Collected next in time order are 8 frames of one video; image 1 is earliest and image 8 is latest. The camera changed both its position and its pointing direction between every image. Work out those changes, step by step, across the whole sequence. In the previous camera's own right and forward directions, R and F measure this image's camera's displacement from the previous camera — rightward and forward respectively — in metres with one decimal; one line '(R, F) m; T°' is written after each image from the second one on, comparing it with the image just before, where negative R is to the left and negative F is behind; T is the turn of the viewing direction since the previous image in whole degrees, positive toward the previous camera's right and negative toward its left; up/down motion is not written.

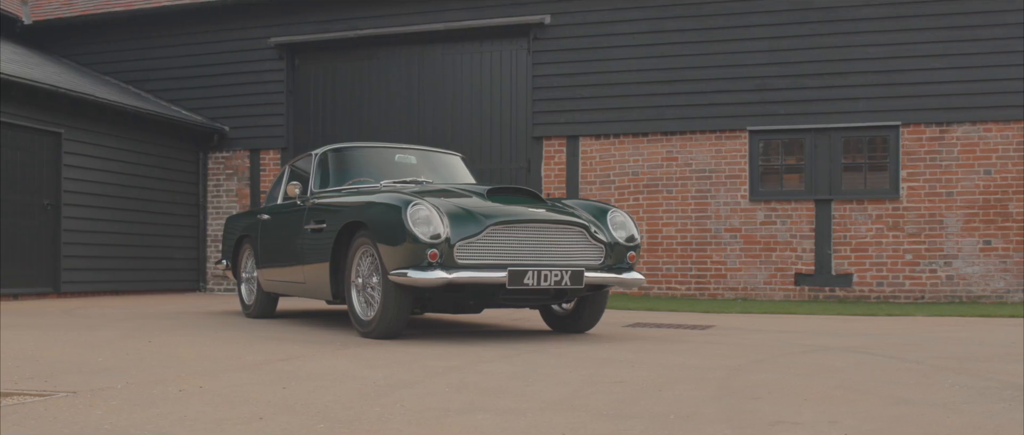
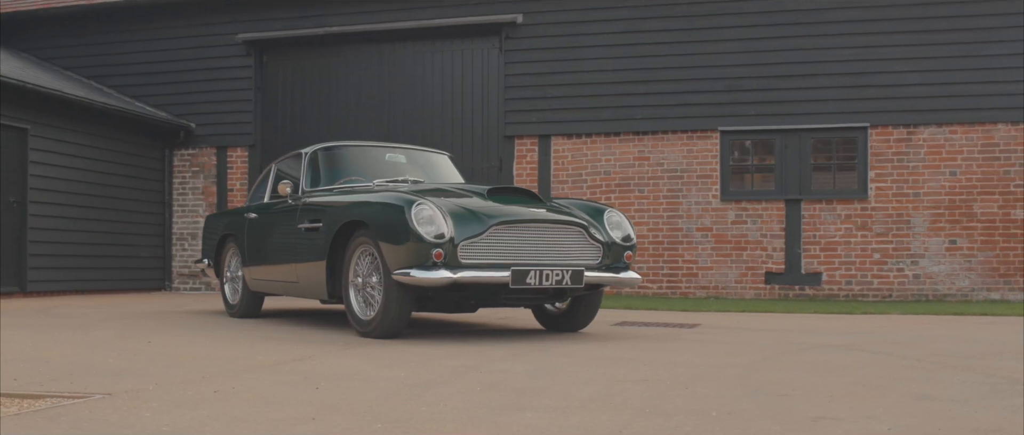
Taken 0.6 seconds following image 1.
(-0.3, 0.0) m; +3°
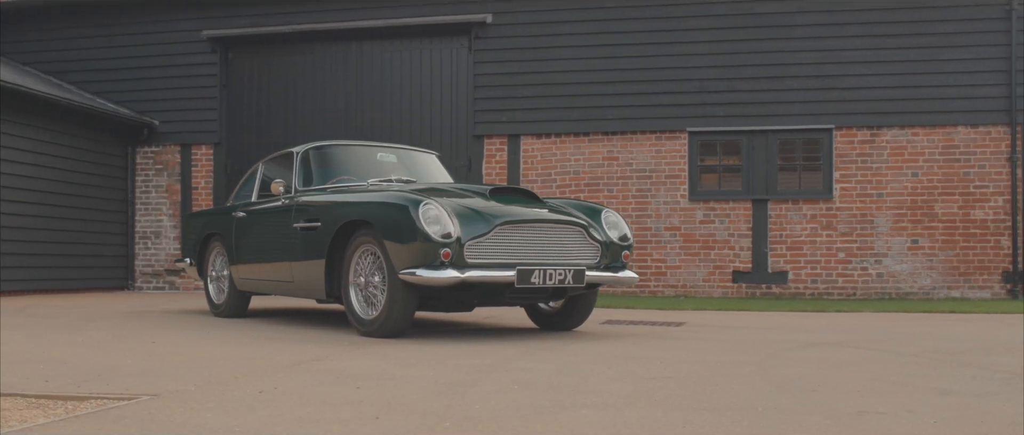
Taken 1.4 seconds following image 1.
(-0.3, 0.0) m; +3°
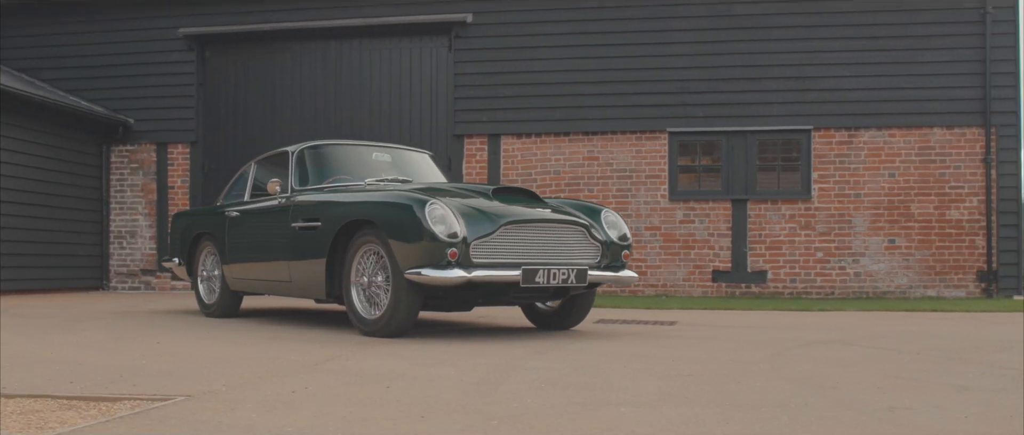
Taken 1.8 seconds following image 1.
(-0.2, 0.0) m; +2°
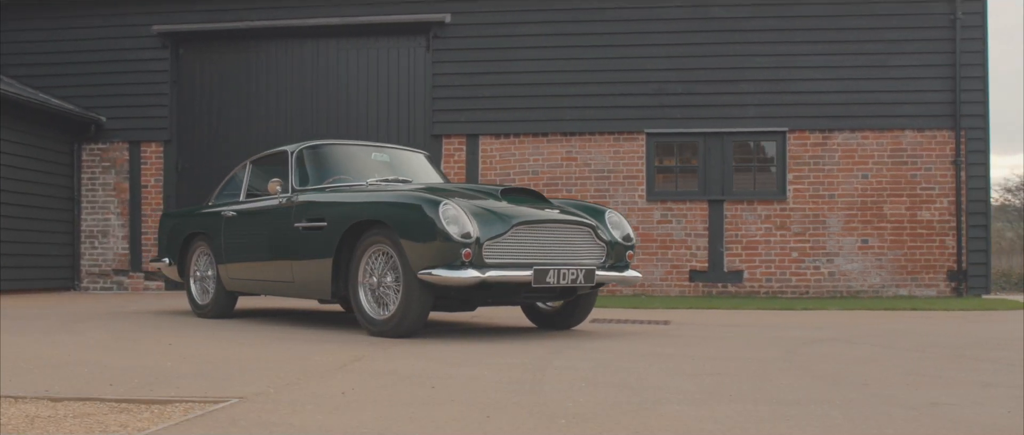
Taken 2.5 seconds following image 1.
(-0.3, 0.0) m; +3°
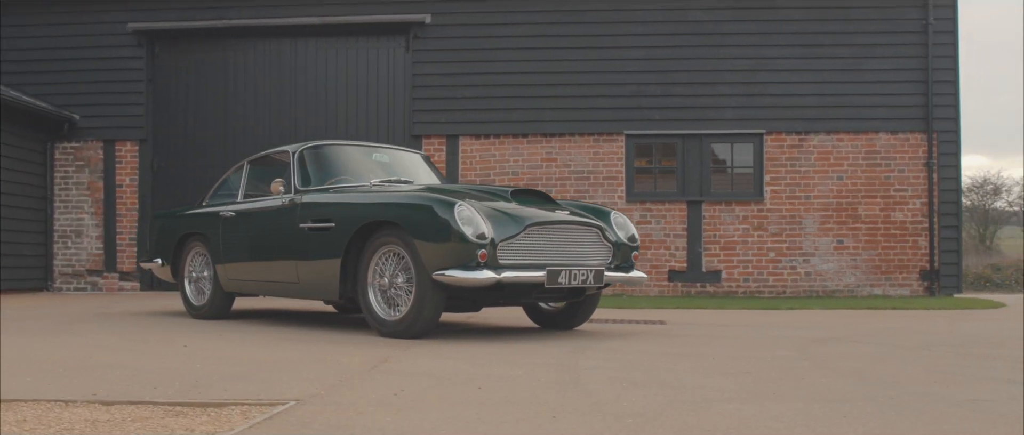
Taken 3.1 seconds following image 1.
(-0.3, 0.0) m; +2°
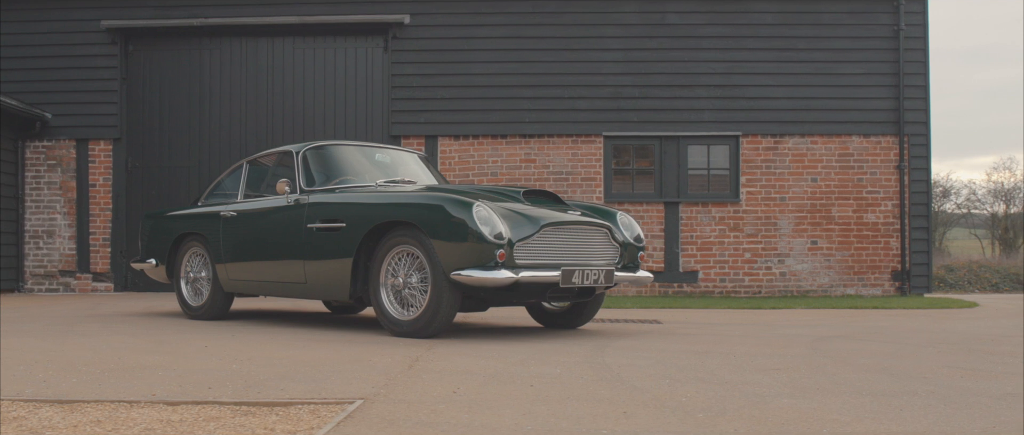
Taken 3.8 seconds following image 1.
(-0.3, -0.1) m; +3°
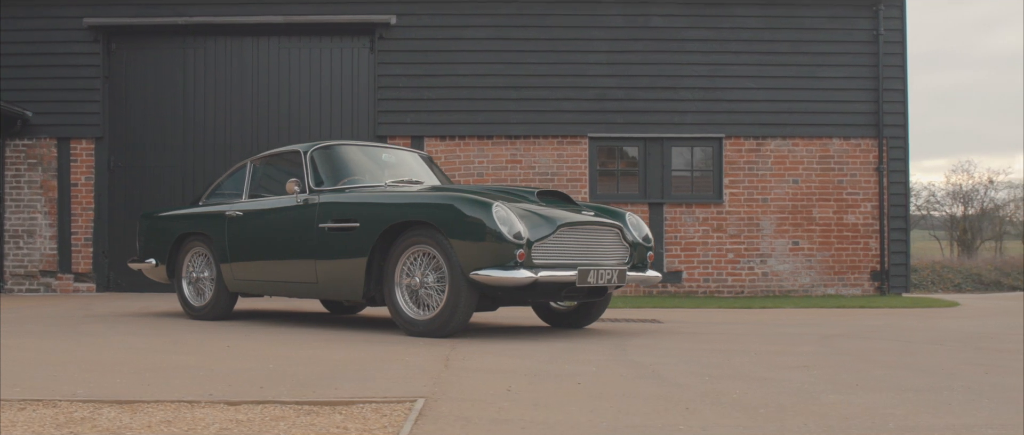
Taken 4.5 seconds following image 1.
(-0.3, -0.1) m; +2°
